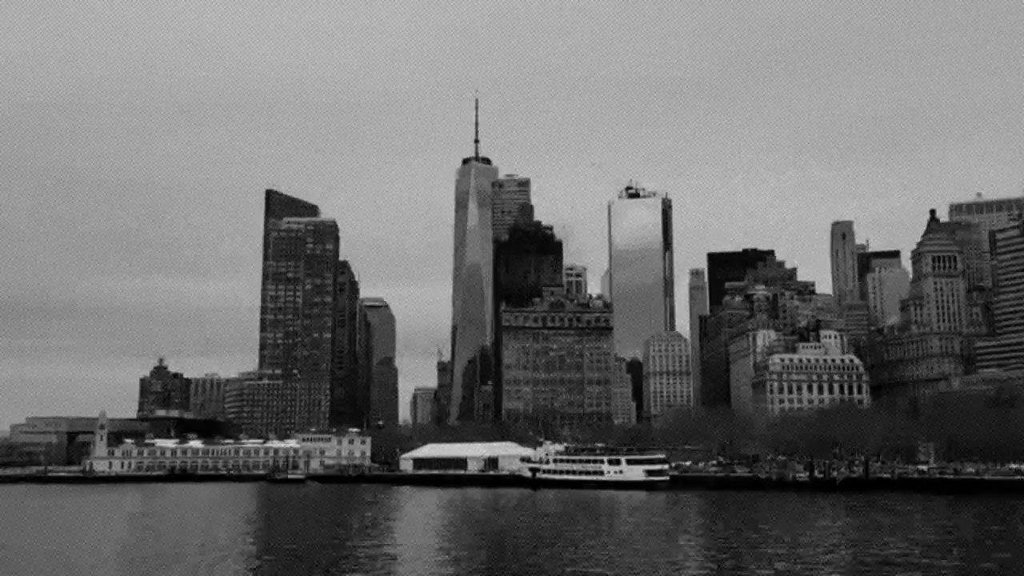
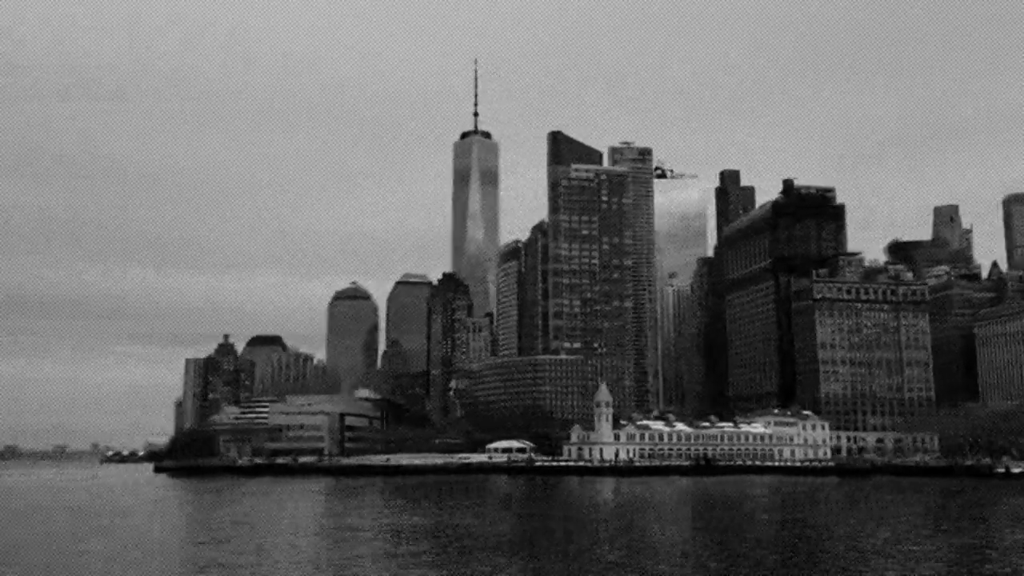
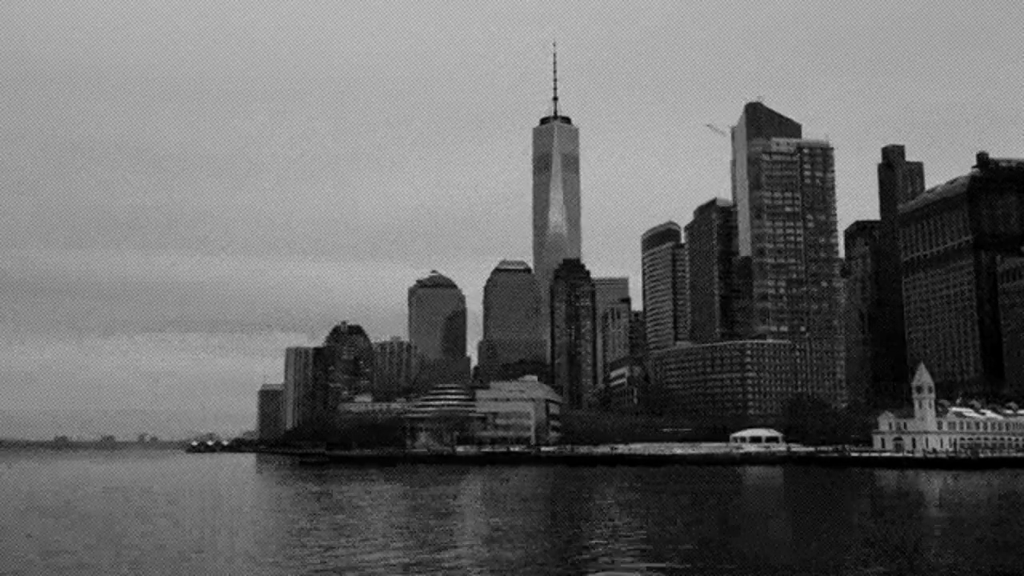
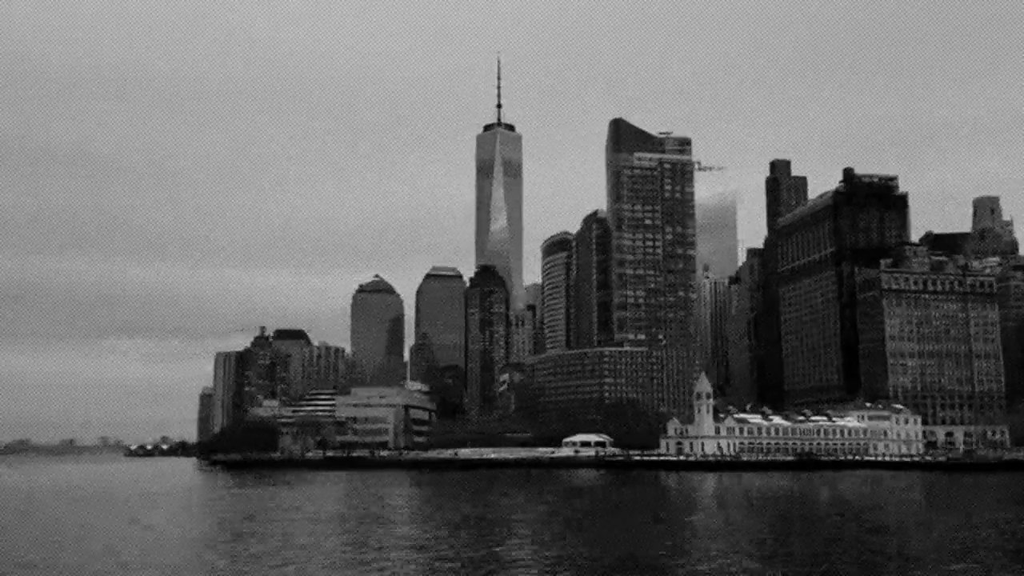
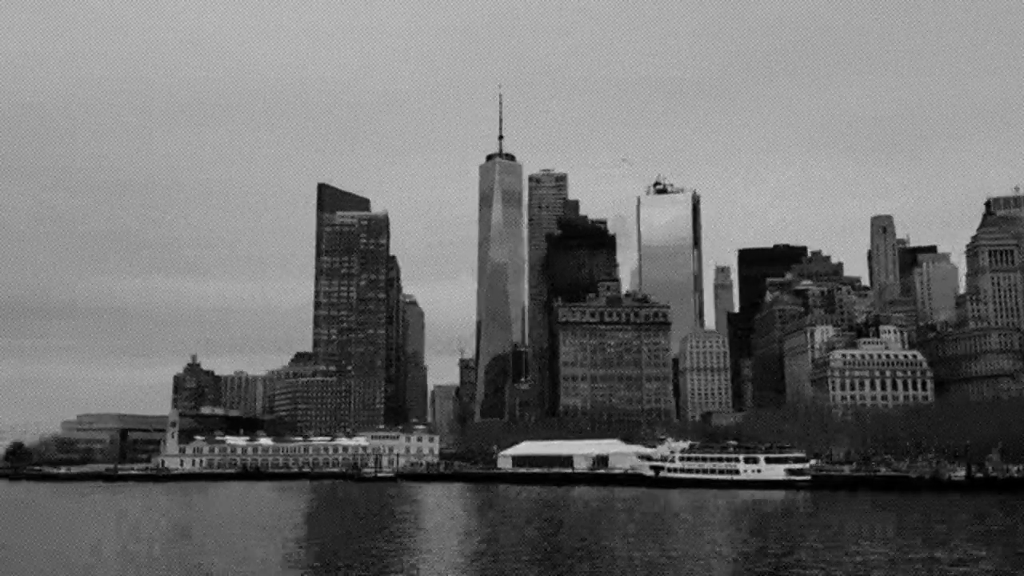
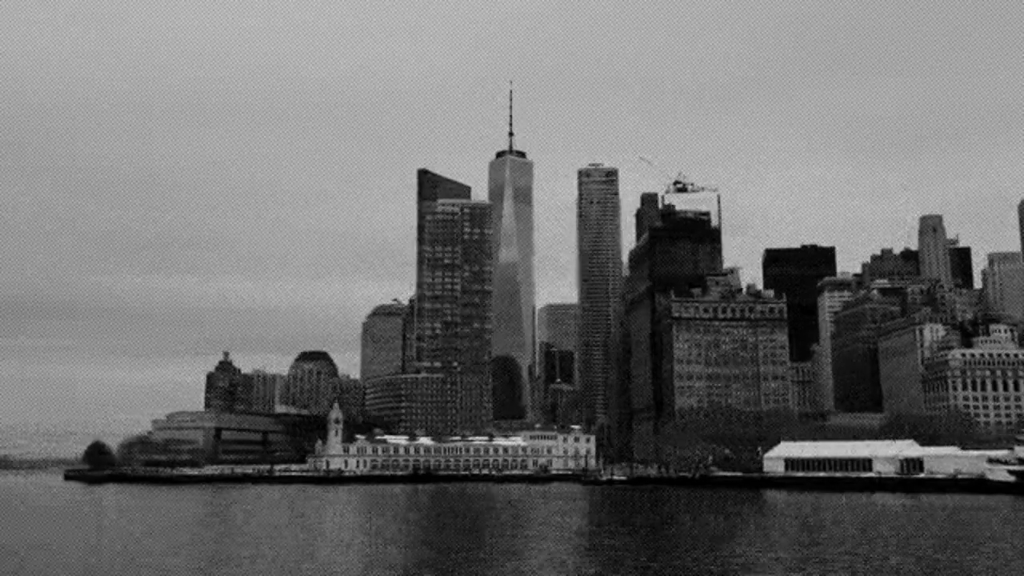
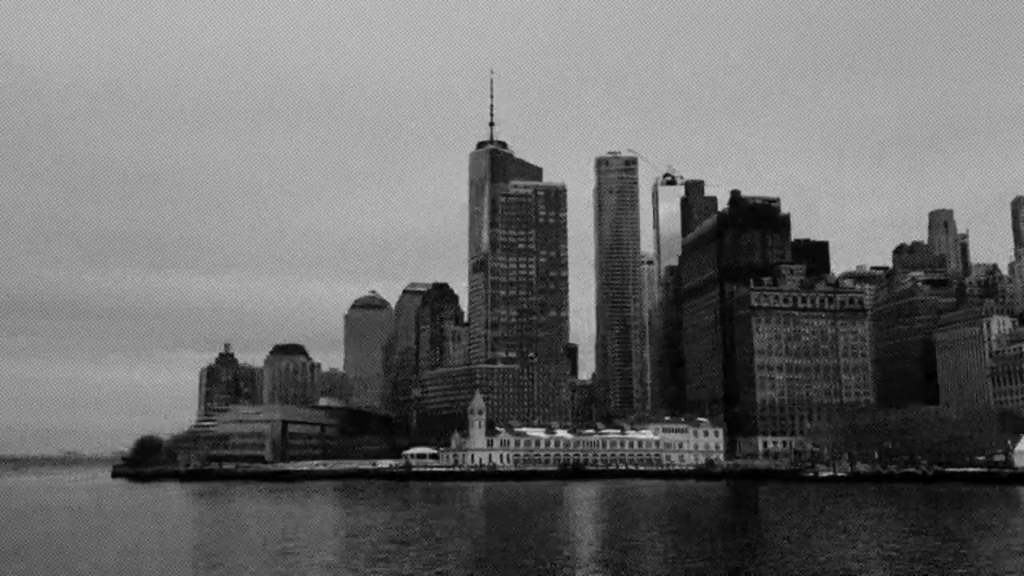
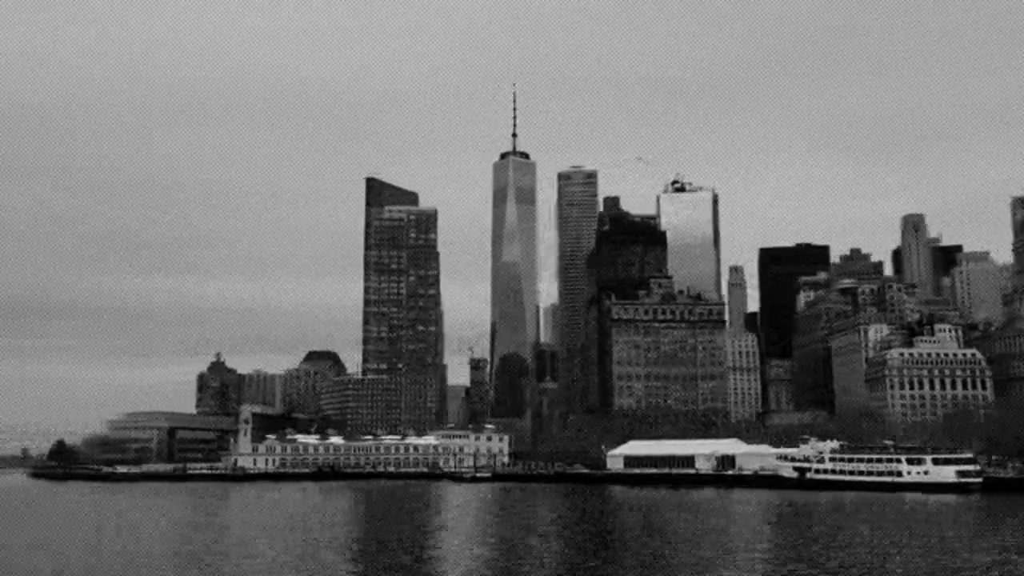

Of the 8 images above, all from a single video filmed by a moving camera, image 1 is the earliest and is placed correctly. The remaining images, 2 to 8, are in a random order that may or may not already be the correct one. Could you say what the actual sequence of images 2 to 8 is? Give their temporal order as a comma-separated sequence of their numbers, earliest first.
5, 8, 6, 7, 2, 4, 3
